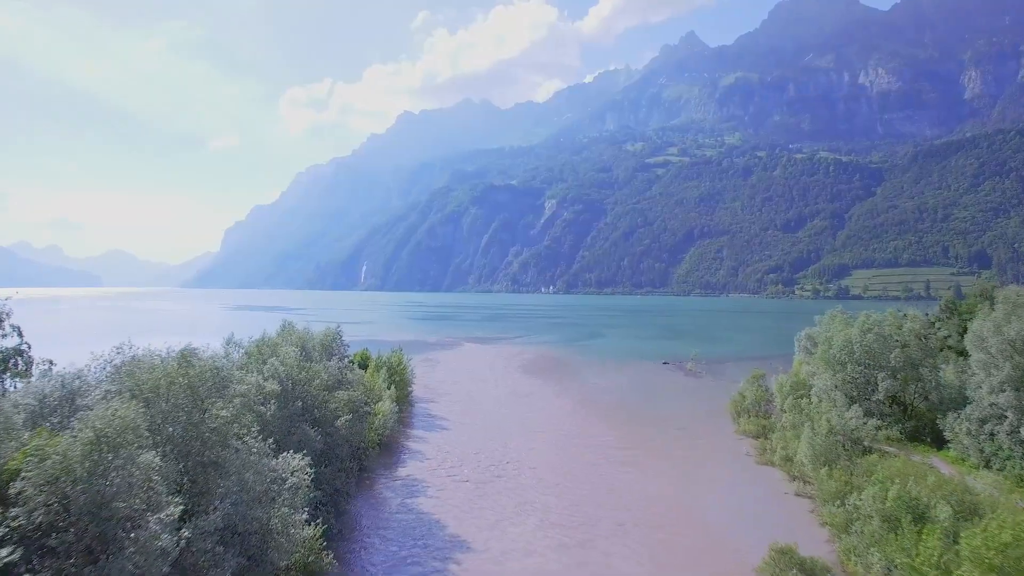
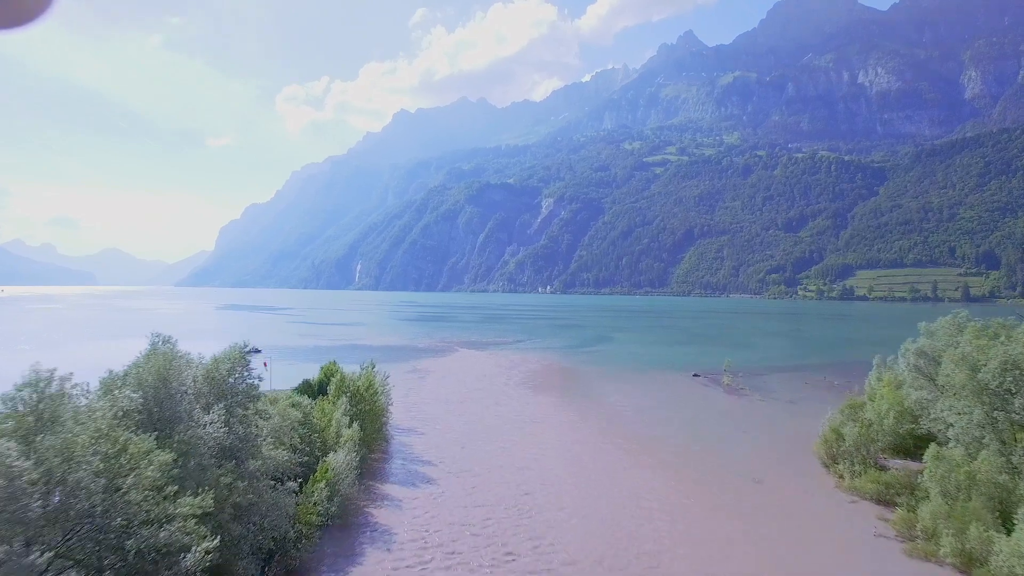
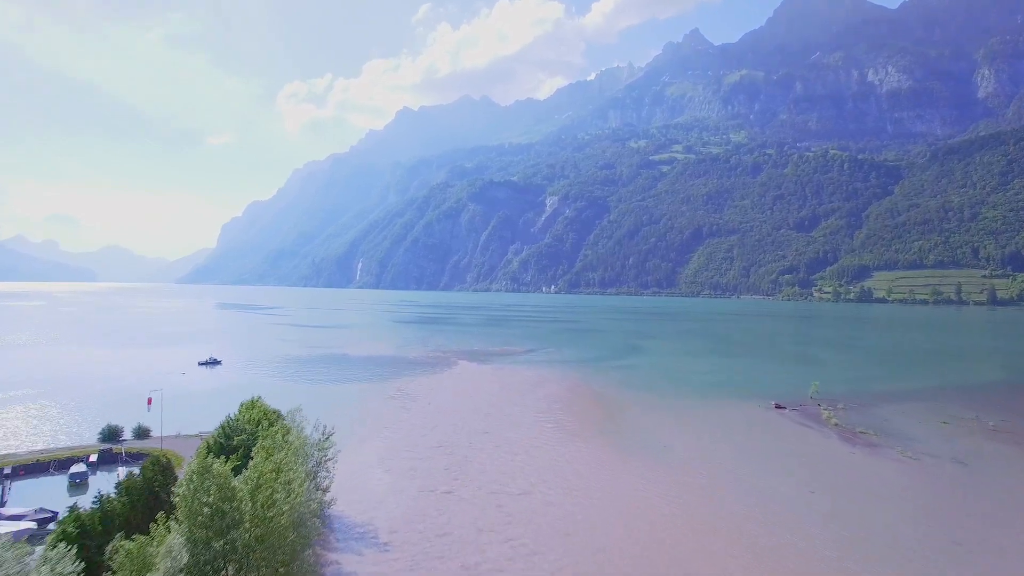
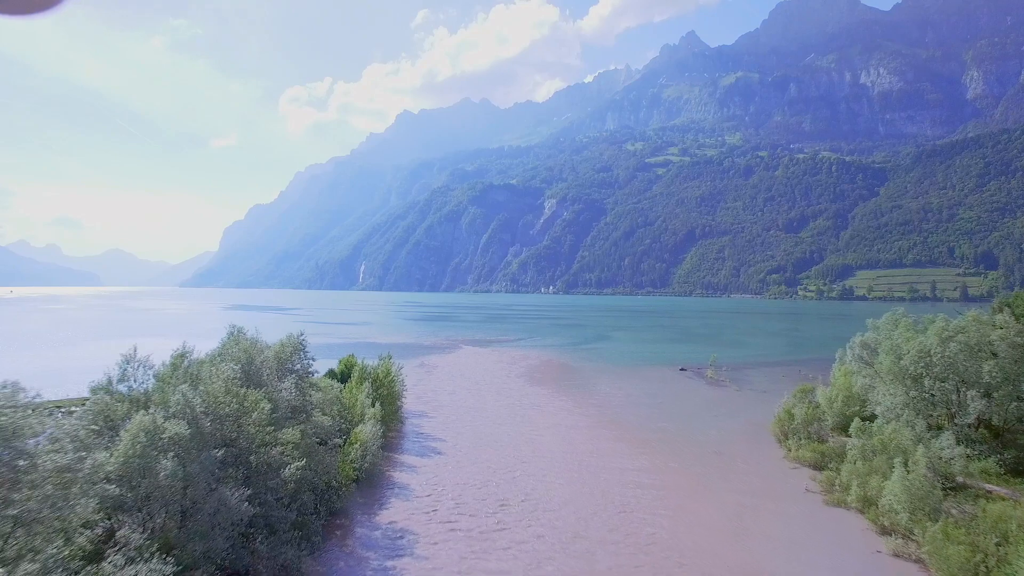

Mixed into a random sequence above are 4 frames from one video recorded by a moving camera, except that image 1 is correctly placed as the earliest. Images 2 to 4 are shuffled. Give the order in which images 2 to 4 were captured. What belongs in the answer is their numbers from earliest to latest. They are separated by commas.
4, 2, 3
